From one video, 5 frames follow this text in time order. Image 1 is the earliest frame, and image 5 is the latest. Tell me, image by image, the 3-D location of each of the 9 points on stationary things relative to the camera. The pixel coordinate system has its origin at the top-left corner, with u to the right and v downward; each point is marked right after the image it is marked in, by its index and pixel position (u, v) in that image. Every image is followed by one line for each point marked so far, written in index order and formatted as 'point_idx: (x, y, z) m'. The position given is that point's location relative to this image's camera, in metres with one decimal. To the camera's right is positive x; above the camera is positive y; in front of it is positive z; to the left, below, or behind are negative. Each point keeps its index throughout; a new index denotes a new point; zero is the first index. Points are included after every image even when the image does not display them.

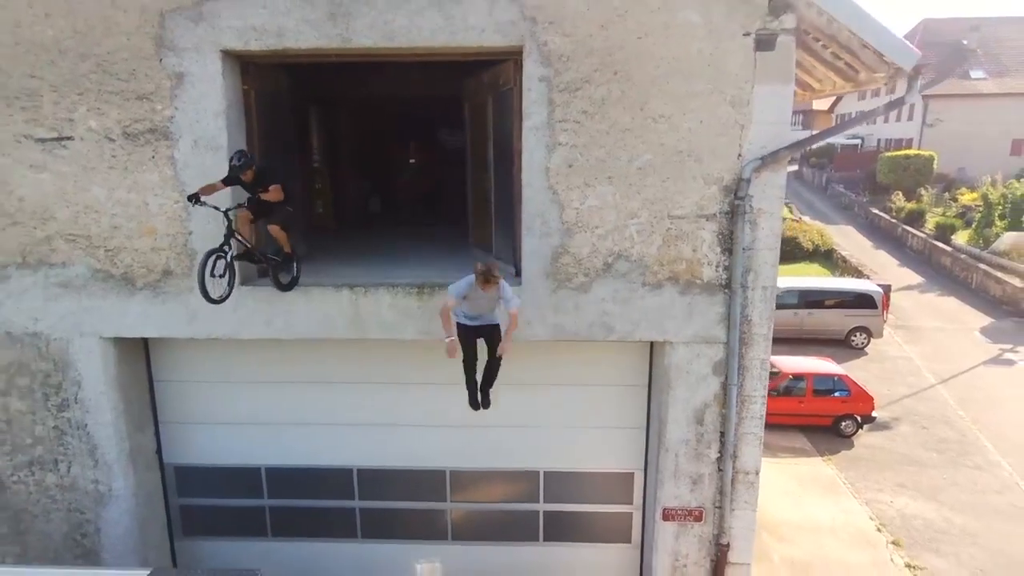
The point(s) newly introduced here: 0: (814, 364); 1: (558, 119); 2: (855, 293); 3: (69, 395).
0: (+5.4, -1.3, +12.0) m
1: (+0.4, +1.4, +5.5) m
2: (+8.4, -0.1, +16.5) m
3: (-4.1, -1.0, +6.3) m
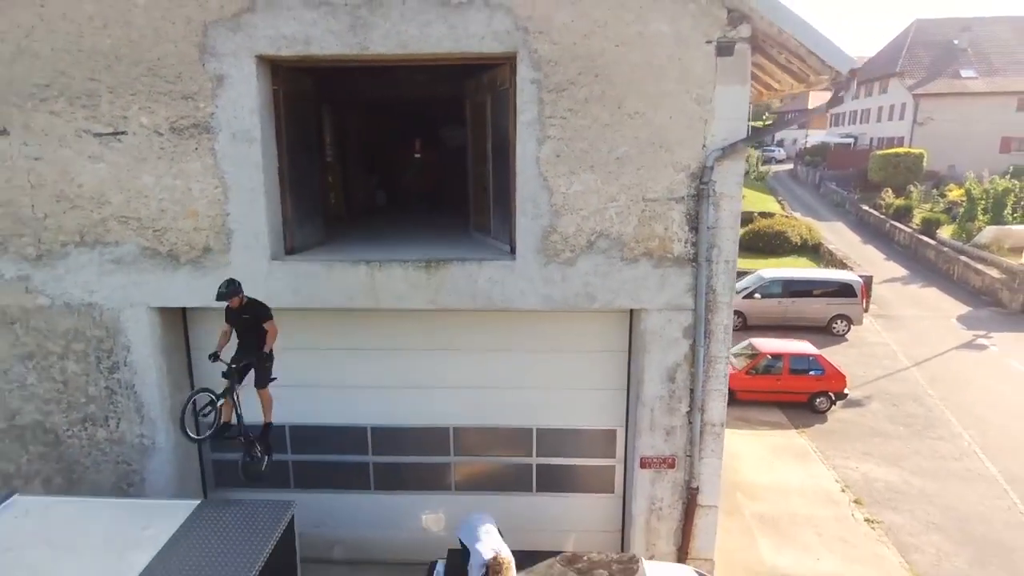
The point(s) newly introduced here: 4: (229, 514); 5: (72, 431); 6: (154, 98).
0: (+5.3, -1.1, +12.9) m
1: (+0.3, +1.6, +6.4) m
2: (+8.4, +0.1, +17.3) m
3: (-4.2, -0.7, +7.2) m
4: (-2.5, -2.0, +5.6) m
5: (-4.8, -1.5, +7.4) m
6: (-3.5, +1.8, +6.5) m
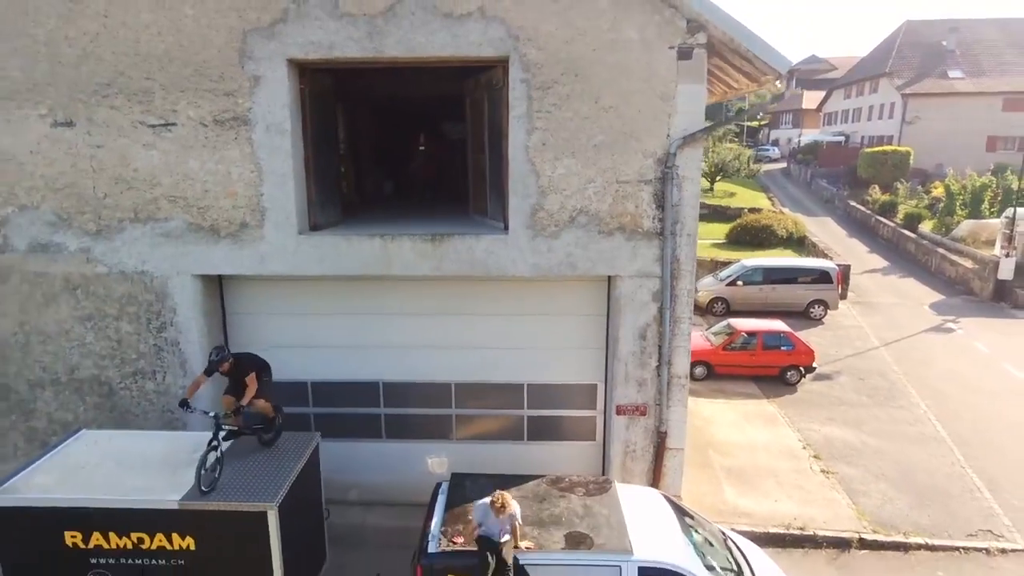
0: (+5.3, -0.7, +14.0) m
1: (+0.3, +2.0, +7.5) m
2: (+8.3, +0.5, +18.5) m
3: (-4.3, -0.4, +8.3) m
4: (-2.5, -1.7, +6.7) m
5: (-4.9, -1.2, +8.5) m
6: (-3.5, +2.2, +7.7) m
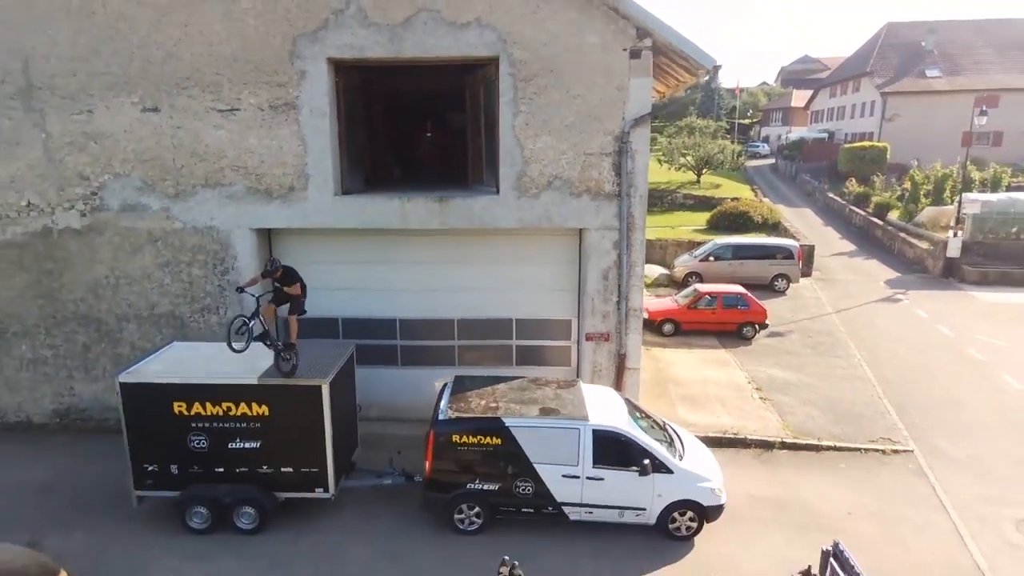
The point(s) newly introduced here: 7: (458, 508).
0: (+5.1, 0.0, +16.2) m
1: (+0.1, +2.7, +9.7) m
2: (+8.1, +1.2, +20.6) m
3: (-4.4, +0.4, +10.5) m
4: (-2.7, -0.9, +8.8) m
5: (-5.0, -0.5, +10.6) m
6: (-3.7, +2.9, +9.8) m
7: (-0.7, -2.7, +8.2) m
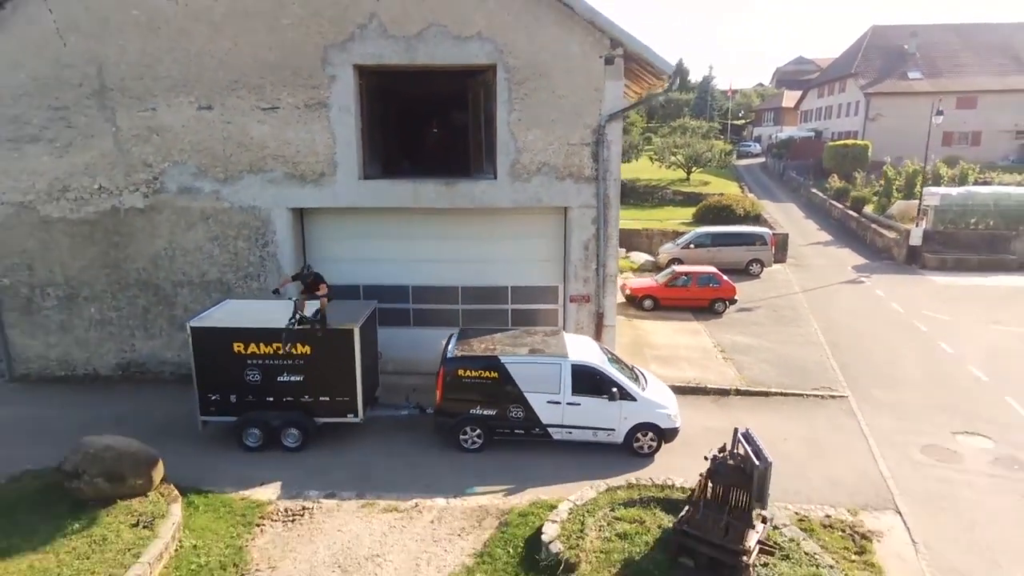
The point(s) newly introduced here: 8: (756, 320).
0: (+5.0, +0.5, +18.1) m
1: (0.0, +3.3, +11.6) m
2: (+8.1, +1.8, +22.6) m
3: (-4.5, +0.9, +12.4) m
4: (-2.8, -0.4, +10.8) m
5: (-5.1, +0.1, +12.6) m
6: (-3.8, +3.5, +11.7) m
7: (-0.7, -2.1, +10.2) m
8: (+6.3, -0.8, +17.3) m
